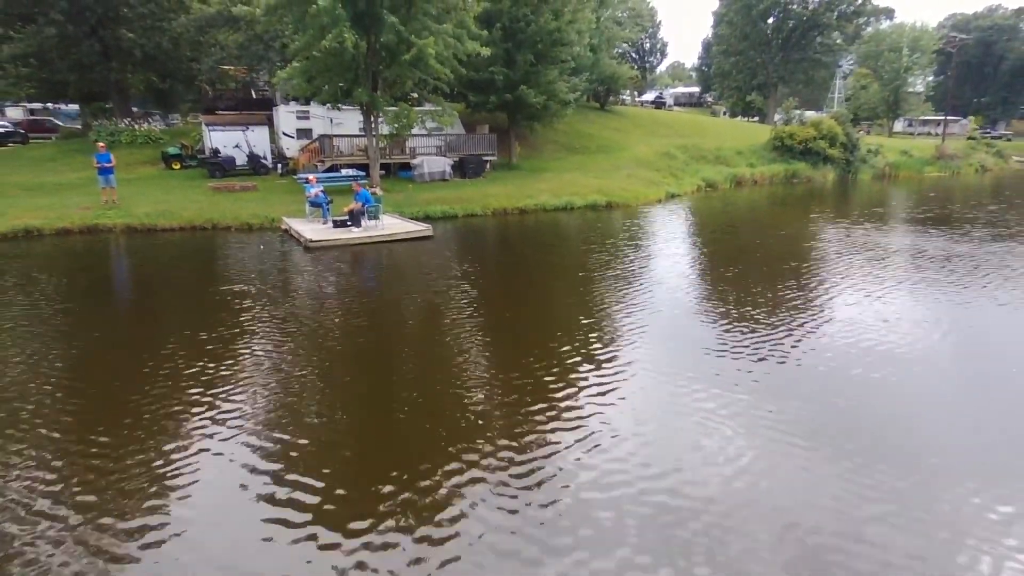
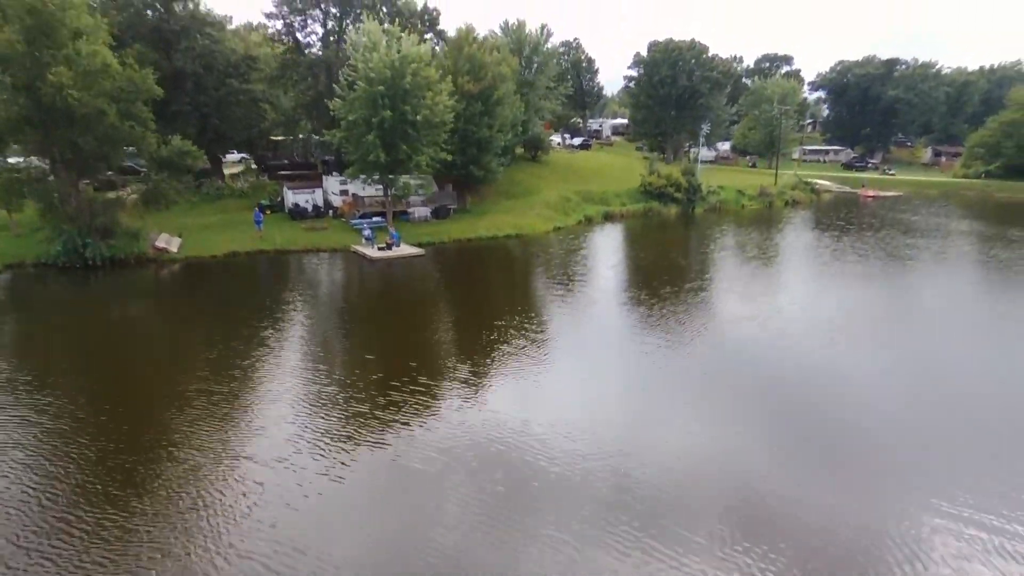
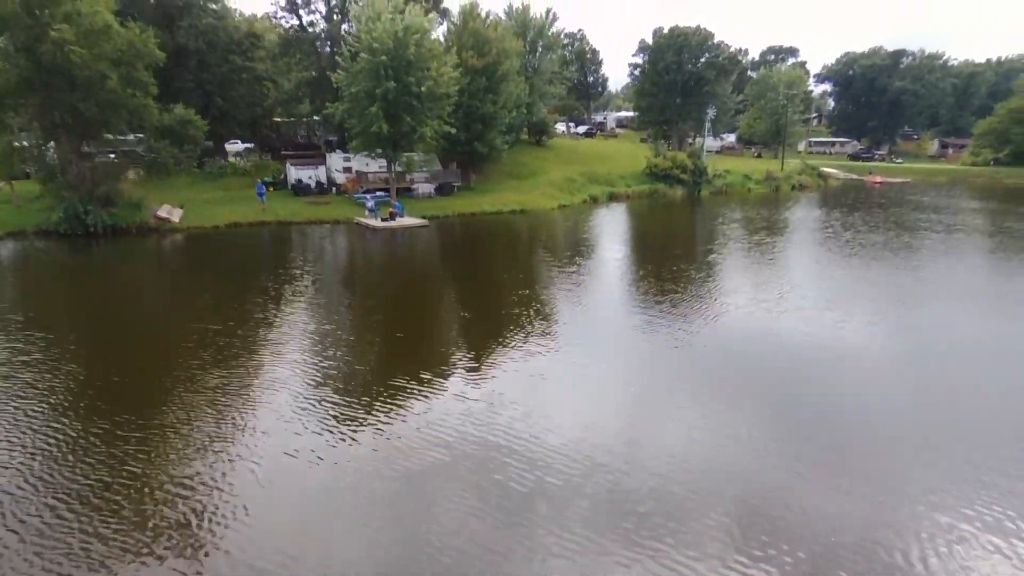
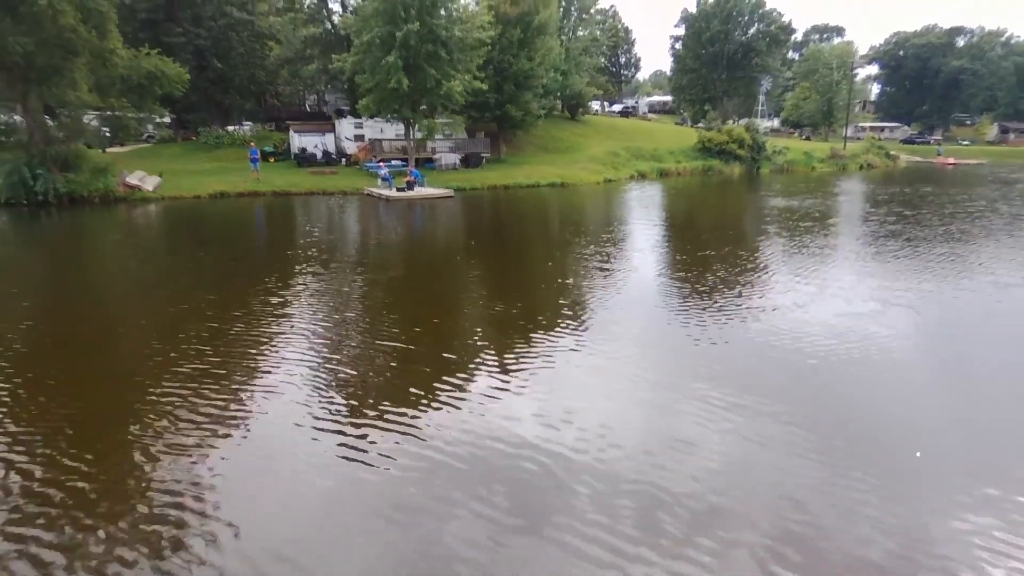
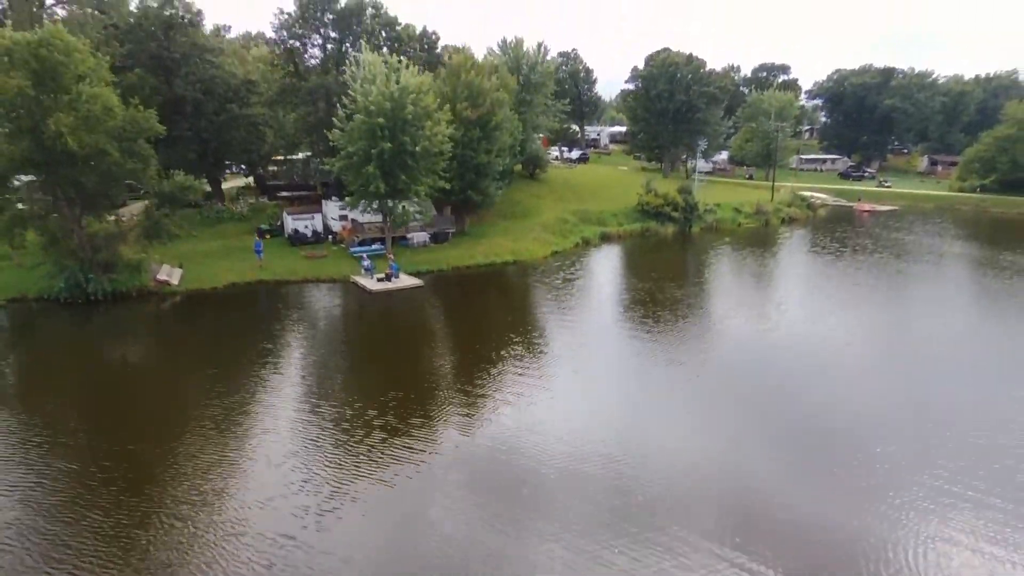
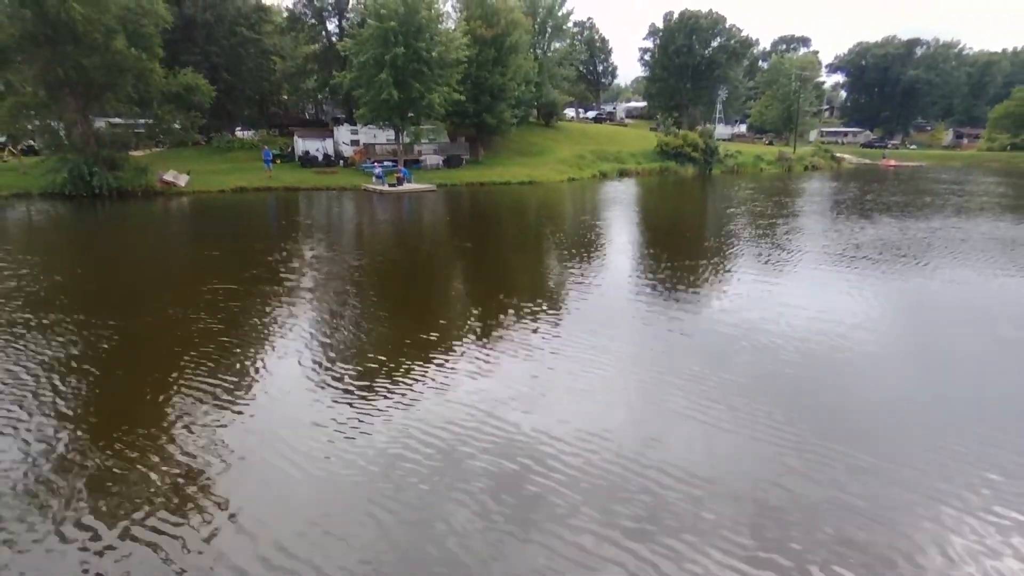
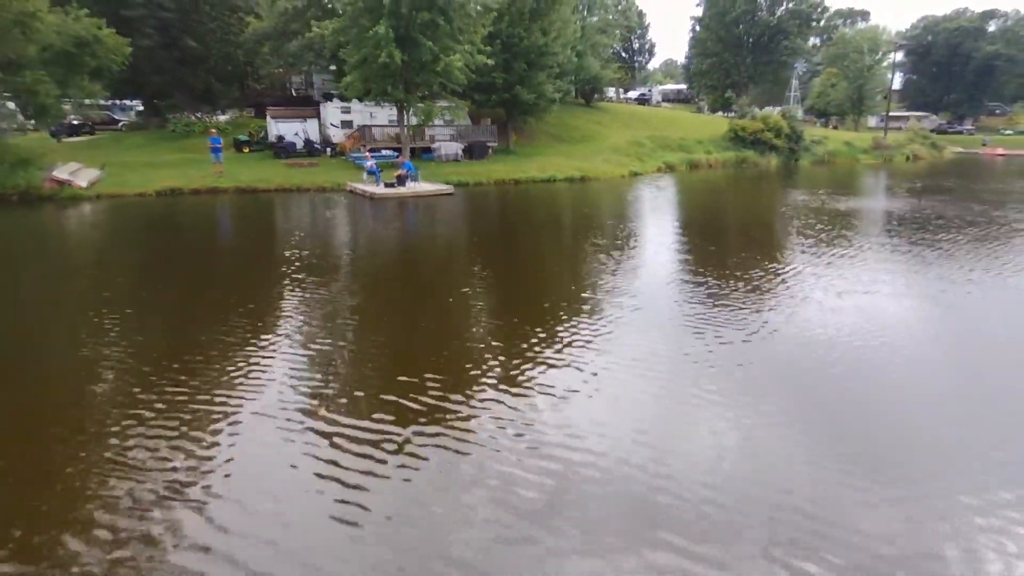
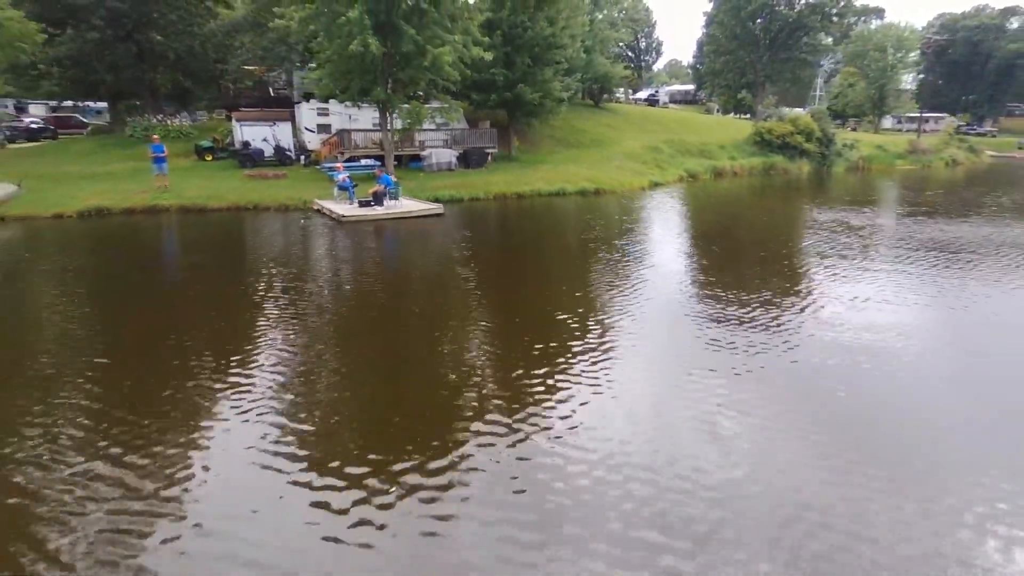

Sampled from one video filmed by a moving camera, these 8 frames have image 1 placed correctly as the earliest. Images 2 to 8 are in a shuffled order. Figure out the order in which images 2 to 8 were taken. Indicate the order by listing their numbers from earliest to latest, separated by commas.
8, 7, 4, 6, 3, 2, 5
